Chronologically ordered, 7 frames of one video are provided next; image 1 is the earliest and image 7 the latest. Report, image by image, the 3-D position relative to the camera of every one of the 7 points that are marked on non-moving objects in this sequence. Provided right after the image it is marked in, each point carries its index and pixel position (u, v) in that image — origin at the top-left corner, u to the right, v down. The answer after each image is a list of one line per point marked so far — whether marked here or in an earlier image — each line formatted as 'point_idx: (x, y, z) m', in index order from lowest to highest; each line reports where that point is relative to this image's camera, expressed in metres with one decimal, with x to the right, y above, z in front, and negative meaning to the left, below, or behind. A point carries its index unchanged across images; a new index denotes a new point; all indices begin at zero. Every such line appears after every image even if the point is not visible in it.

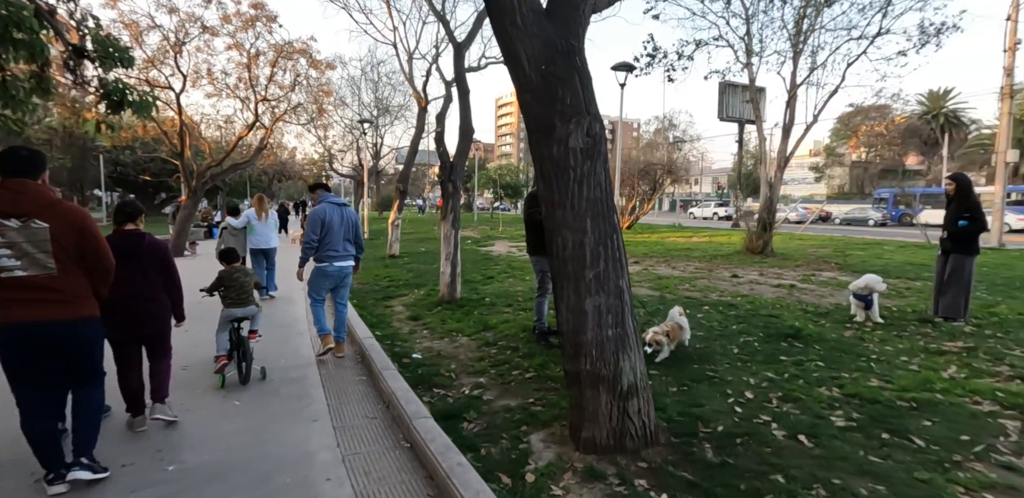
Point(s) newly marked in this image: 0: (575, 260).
0: (+0.4, -0.1, +3.4) m
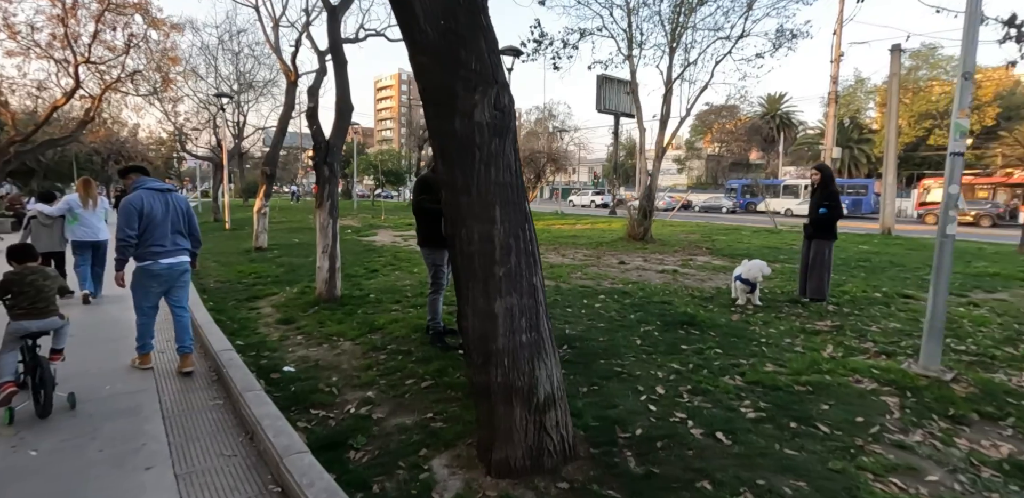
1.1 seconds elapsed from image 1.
0: (-0.2, 0.0, +2.9) m
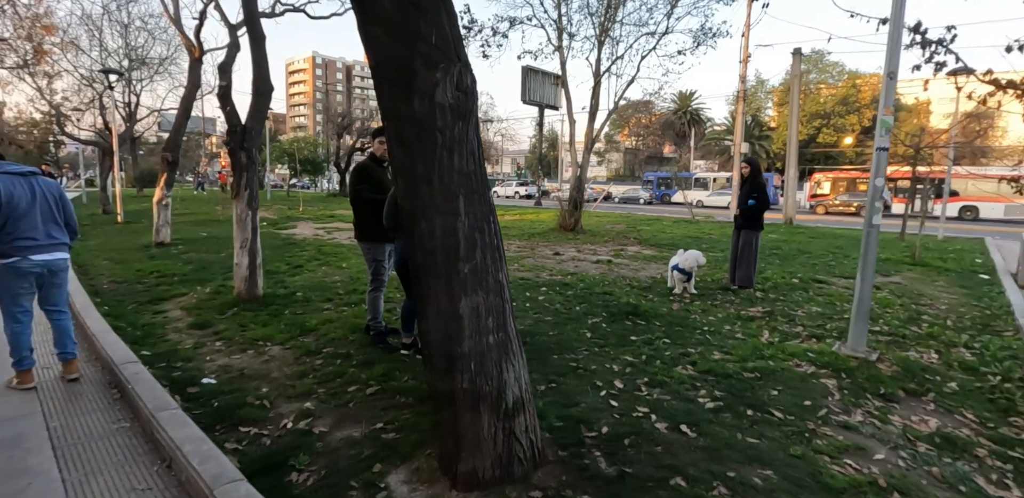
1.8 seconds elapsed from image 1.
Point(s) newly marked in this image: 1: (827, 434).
0: (-0.4, 0.0, +2.7) m
1: (+2.1, -1.2, +3.3) m
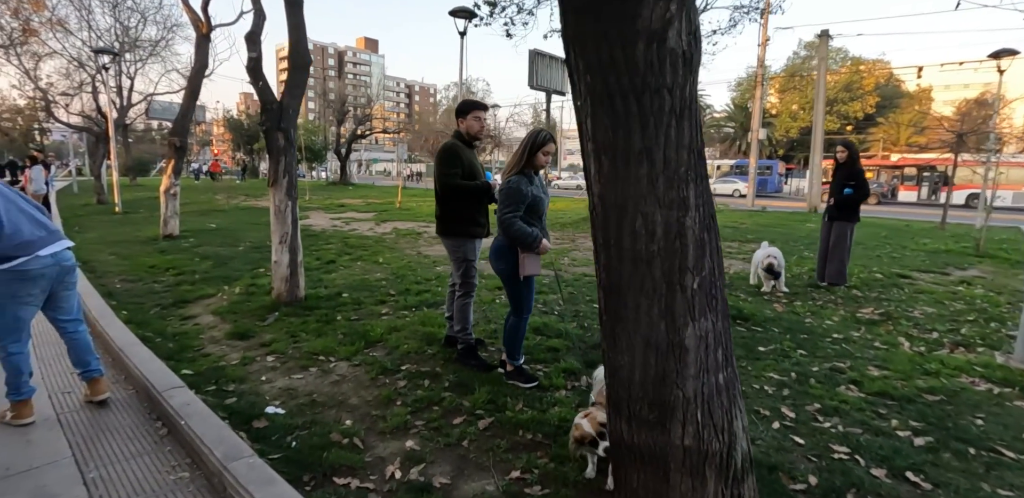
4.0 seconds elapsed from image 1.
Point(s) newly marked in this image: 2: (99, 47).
0: (+0.6, 0.0, +1.9) m
1: (+3.0, -1.2, +2.7) m
2: (-14.6, +7.2, +17.9) m
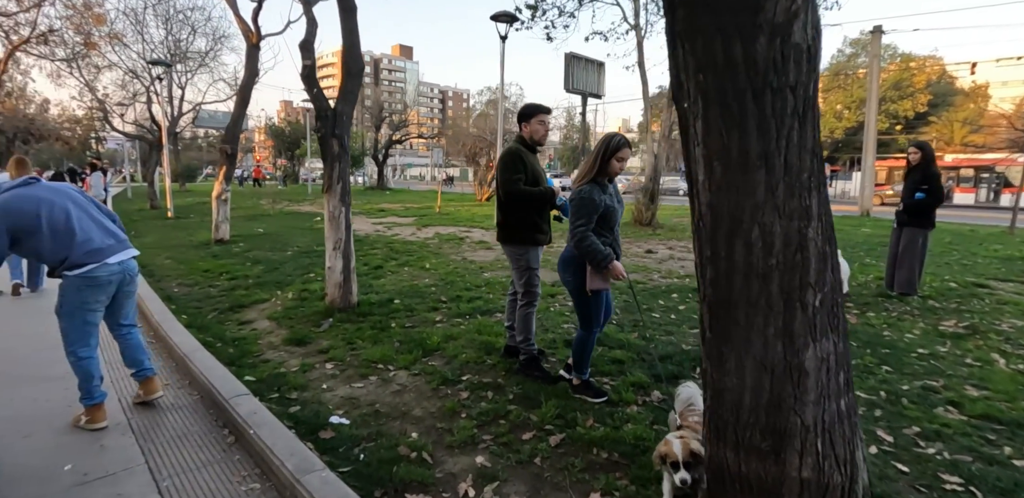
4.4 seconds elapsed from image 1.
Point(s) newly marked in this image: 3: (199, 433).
0: (+0.9, -0.1, +1.7) m
1: (+3.4, -1.3, +2.3) m
2: (-13.2, +7.0, +18.7) m
3: (-2.1, -1.2, +3.4) m
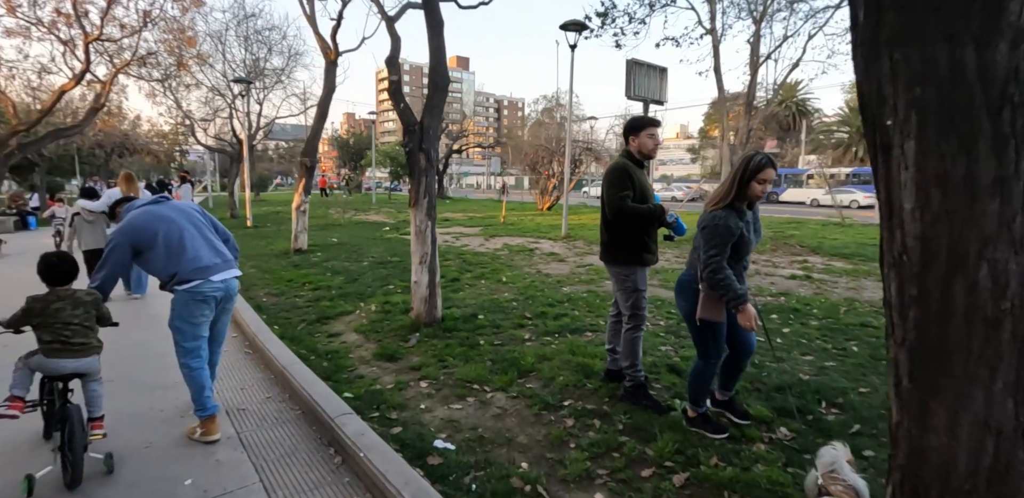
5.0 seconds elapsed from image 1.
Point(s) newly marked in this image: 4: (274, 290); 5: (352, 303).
0: (+1.5, -0.2, +1.5) m
1: (+4.0, -1.4, +1.8) m
2: (-10.8, +6.8, +19.9) m
3: (-1.4, -1.4, +3.4) m
4: (-3.7, -0.6, +7.8) m
5: (-2.2, -0.7, +6.8) m
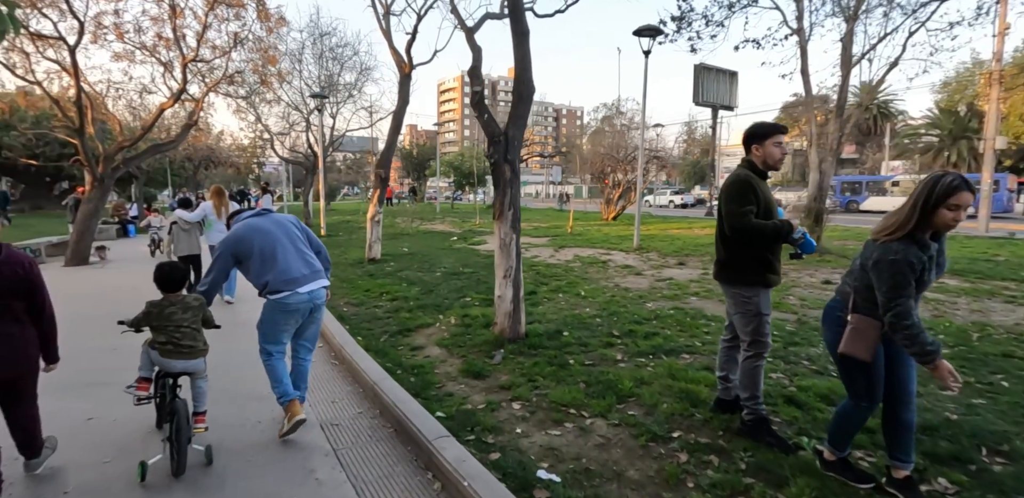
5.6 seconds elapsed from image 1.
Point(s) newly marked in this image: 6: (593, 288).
0: (+1.9, -0.3, +1.1) m
1: (+4.4, -1.5, +1.1) m
2: (-8.2, +6.4, +20.8) m
3: (-0.7, -1.5, +3.3) m
4: (-2.5, -0.8, +7.9) m
5: (-1.1, -0.9, +6.8) m
6: (+1.2, -0.6, +7.7) m
